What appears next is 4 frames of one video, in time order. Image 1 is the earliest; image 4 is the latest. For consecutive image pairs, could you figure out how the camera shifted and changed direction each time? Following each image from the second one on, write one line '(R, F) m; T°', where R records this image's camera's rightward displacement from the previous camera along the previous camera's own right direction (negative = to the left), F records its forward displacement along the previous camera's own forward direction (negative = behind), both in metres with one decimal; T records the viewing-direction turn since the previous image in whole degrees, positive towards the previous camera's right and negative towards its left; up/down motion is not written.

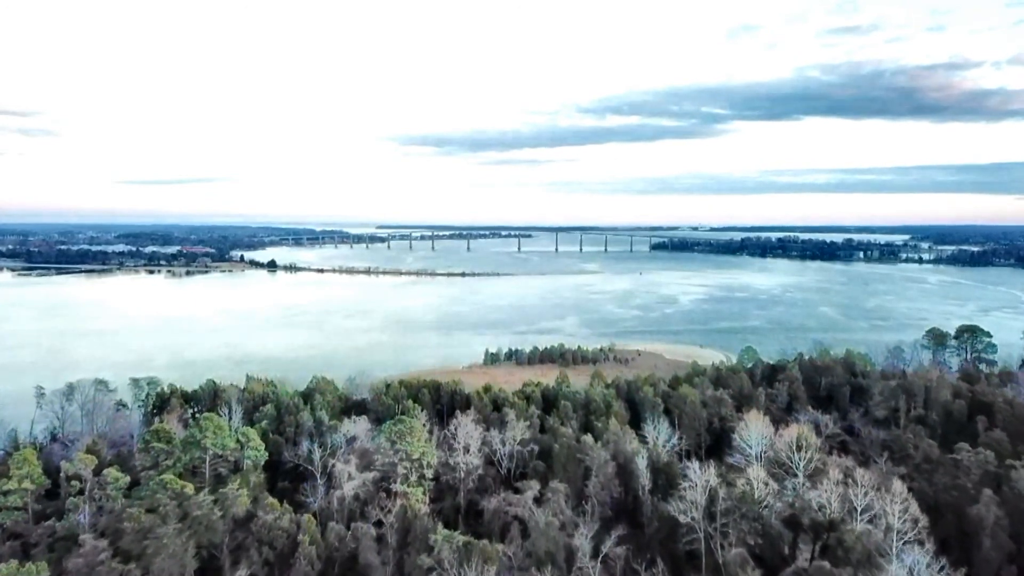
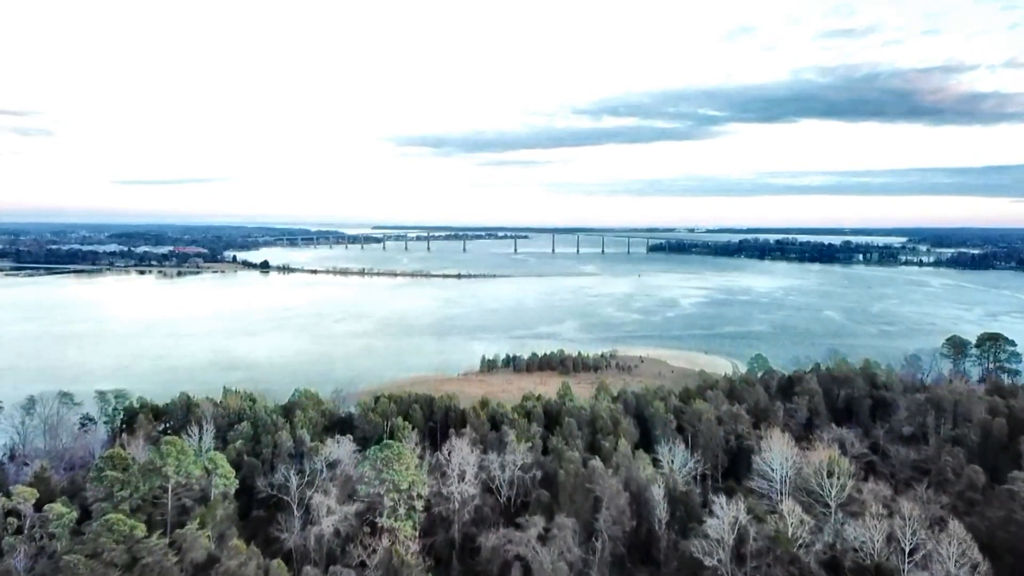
(0.0, +0.9) m; 0°
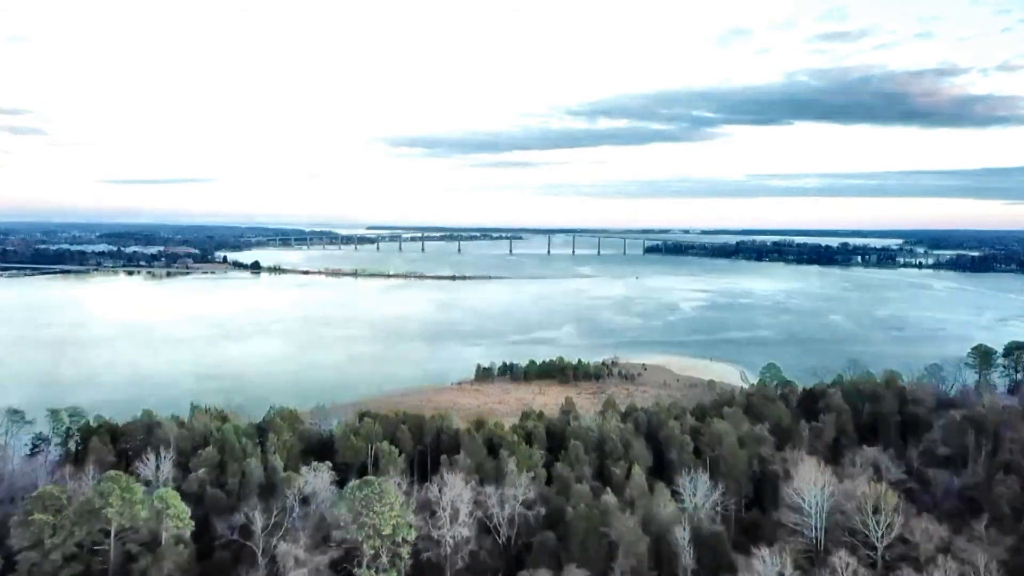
(-0.1, +1.0) m; 0°
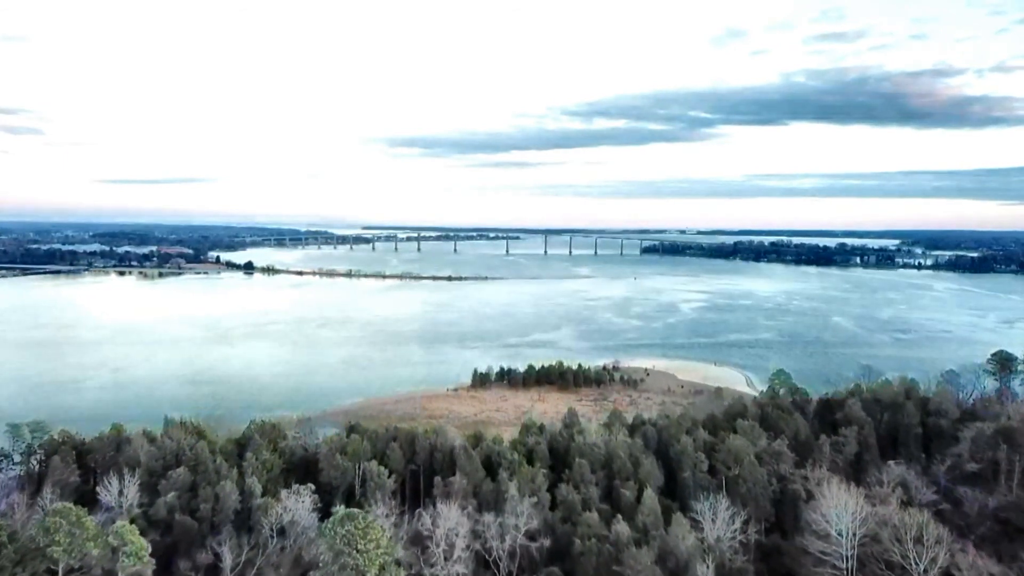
(0.0, +0.7) m; 0°
